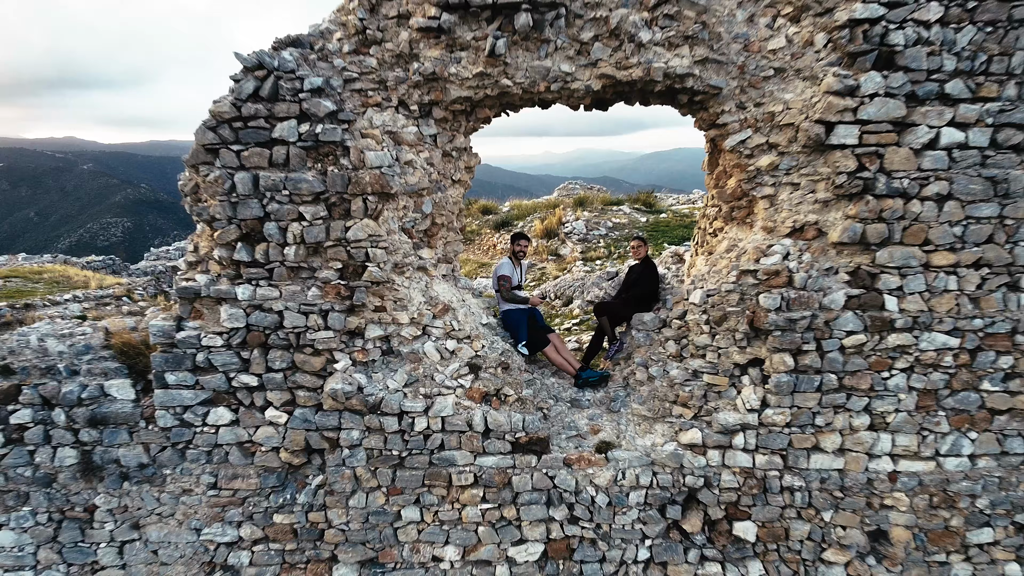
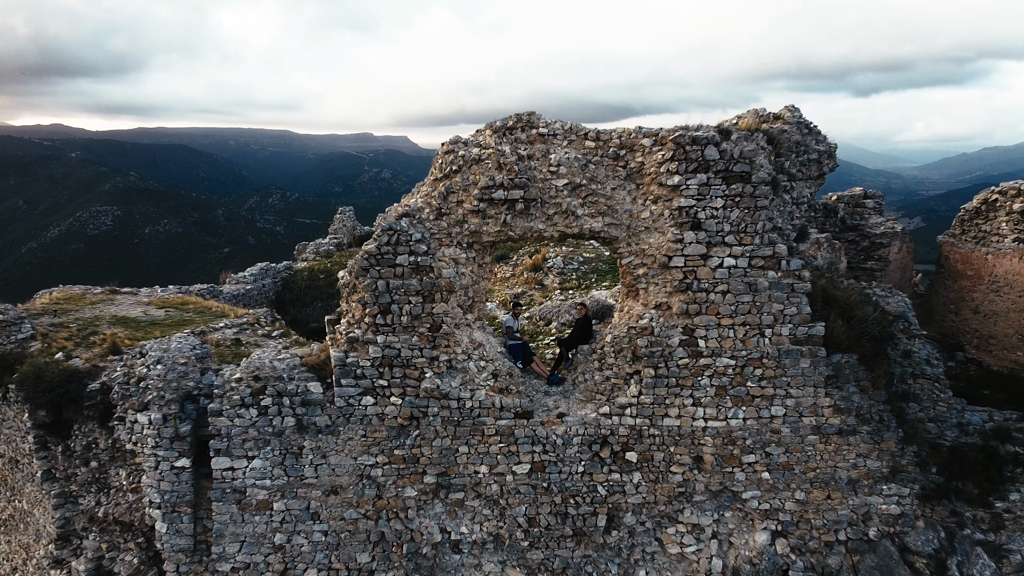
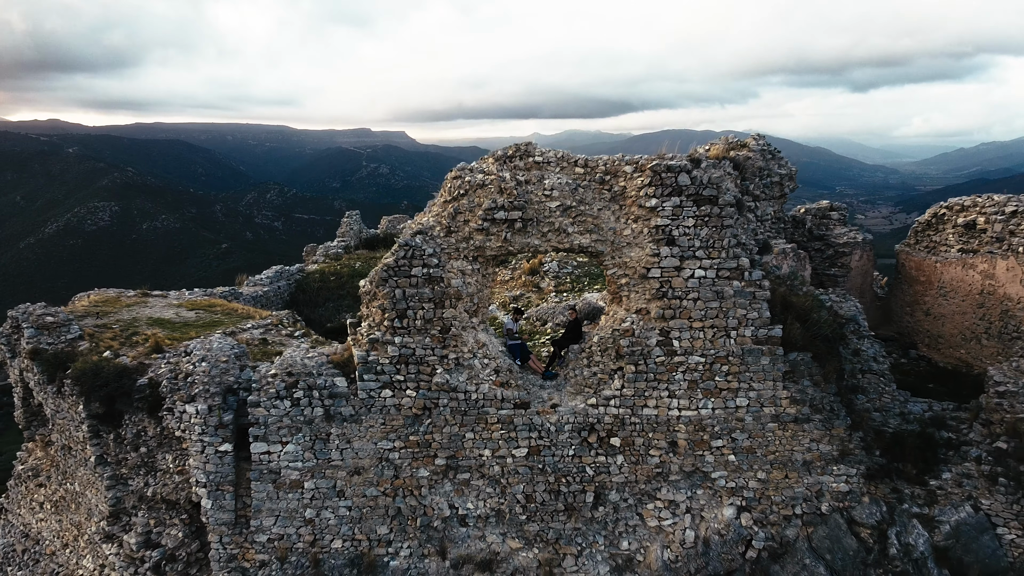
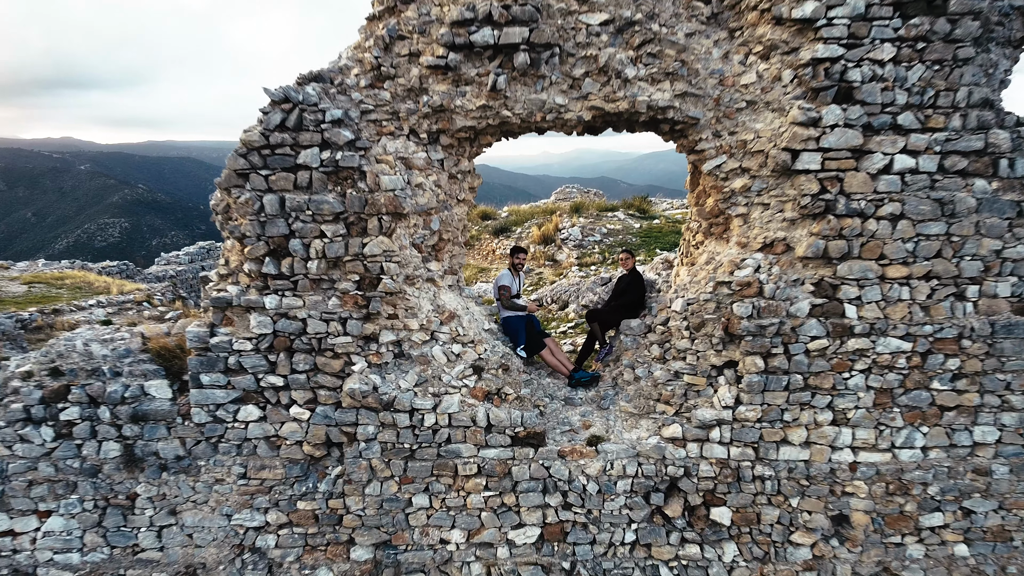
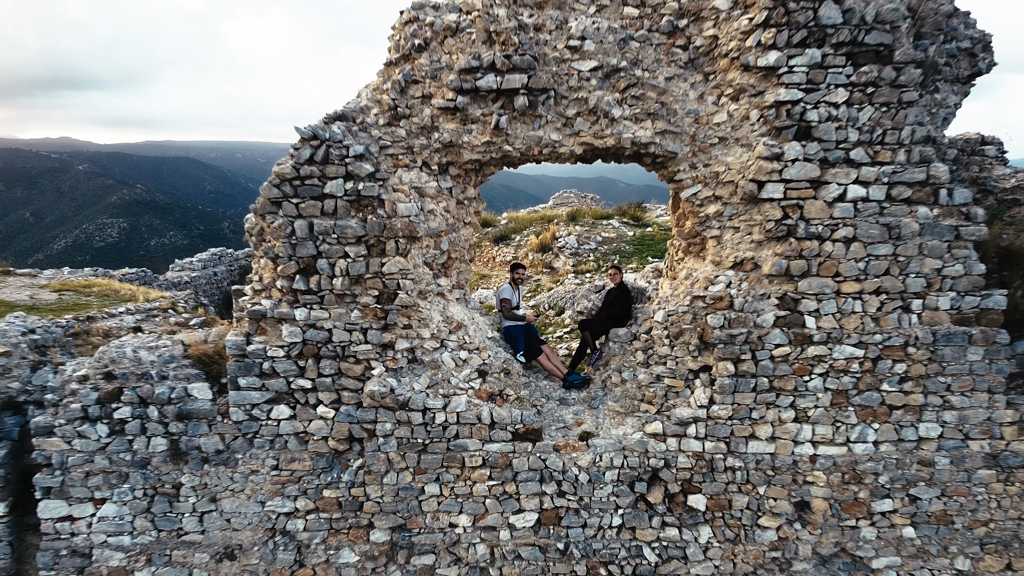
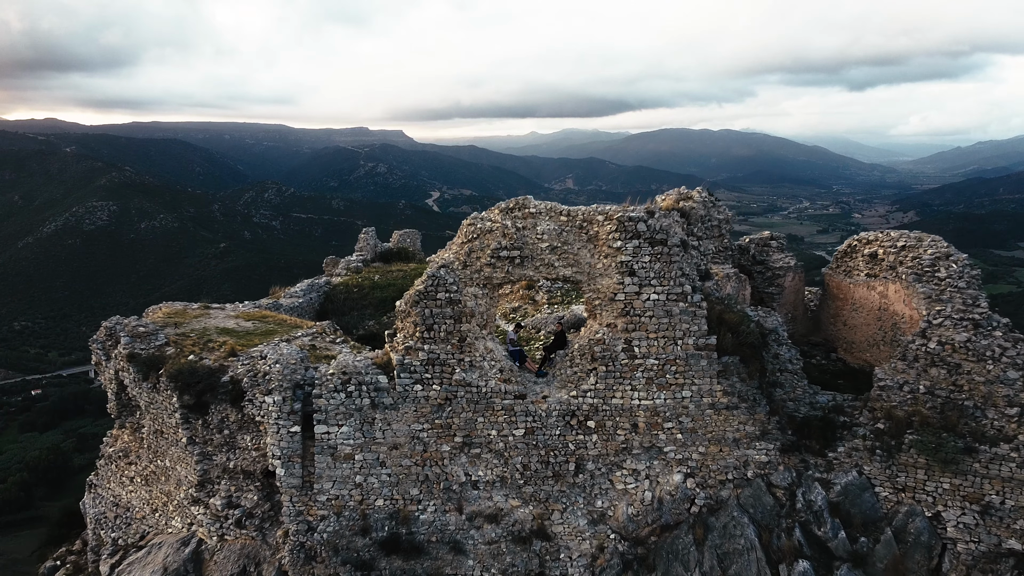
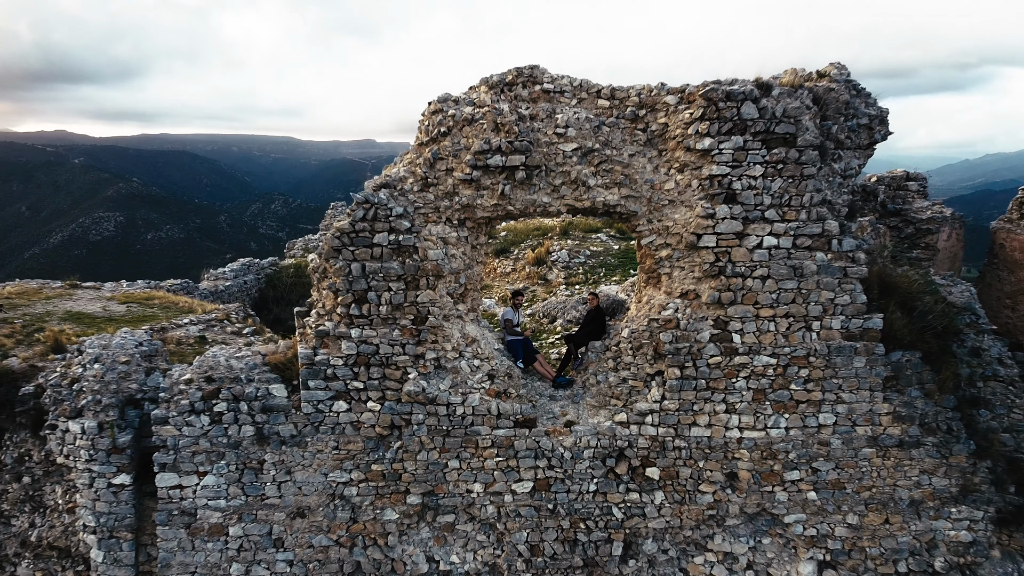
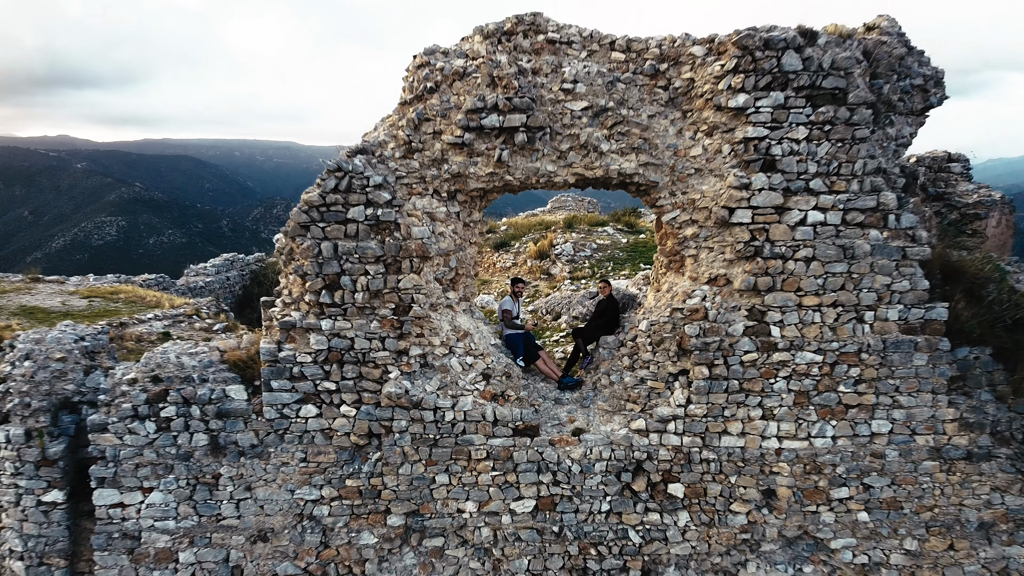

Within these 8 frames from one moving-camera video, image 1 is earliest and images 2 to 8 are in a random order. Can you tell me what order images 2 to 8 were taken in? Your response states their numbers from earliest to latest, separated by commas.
4, 5, 8, 7, 2, 3, 6
